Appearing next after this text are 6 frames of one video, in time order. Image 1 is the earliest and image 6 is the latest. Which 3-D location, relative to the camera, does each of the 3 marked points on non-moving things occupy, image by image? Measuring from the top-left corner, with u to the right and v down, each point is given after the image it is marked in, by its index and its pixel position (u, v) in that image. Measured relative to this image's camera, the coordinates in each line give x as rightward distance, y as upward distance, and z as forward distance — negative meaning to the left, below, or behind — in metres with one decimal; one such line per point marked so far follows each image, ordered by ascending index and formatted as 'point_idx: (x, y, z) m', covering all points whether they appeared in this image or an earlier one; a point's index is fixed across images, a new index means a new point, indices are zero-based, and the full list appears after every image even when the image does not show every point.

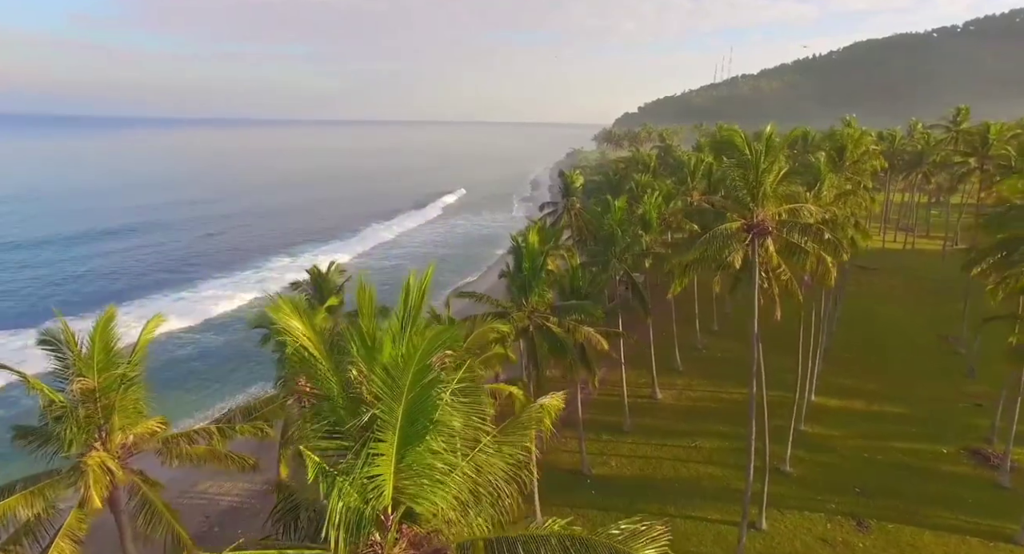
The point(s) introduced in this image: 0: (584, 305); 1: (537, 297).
0: (+1.8, -0.7, +16.1) m
1: (+0.6, -0.5, +16.0) m
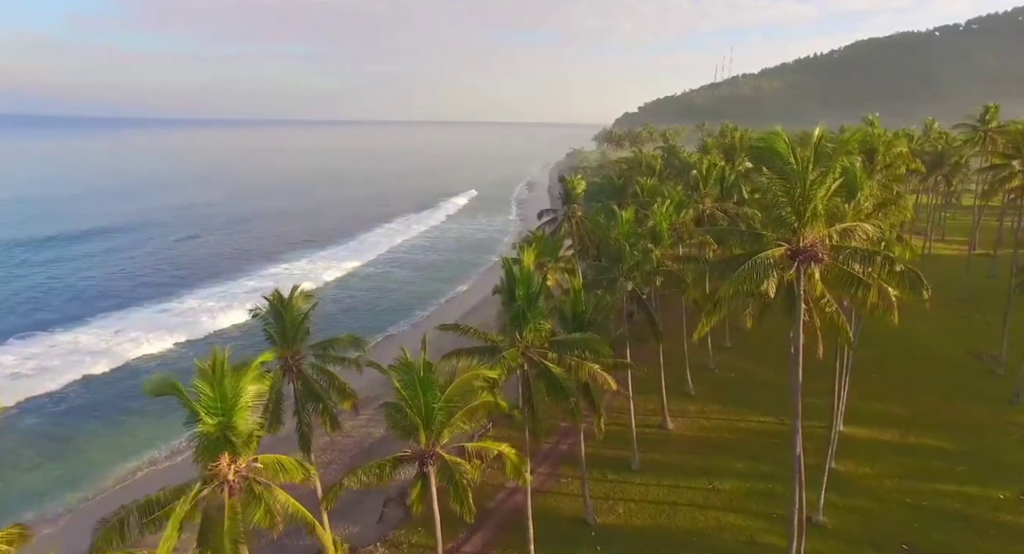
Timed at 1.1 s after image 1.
0: (+1.7, -1.3, +13.7) m
1: (+0.5, -1.1, +13.6) m
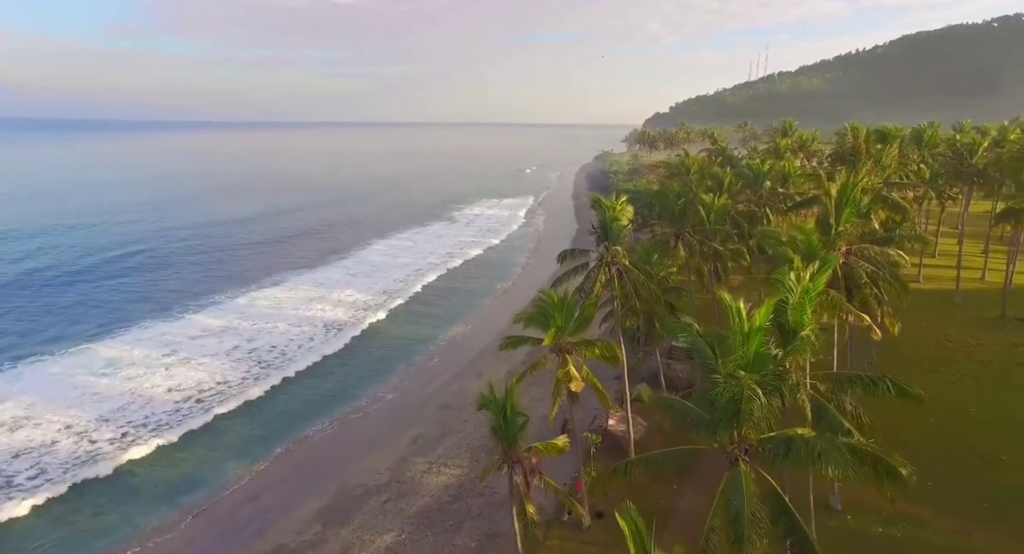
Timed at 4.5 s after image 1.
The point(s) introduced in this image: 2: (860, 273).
0: (+1.1, -3.6, +3.2) m
1: (-0.1, -3.4, +3.1) m
2: (+8.6, +0.1, +15.6) m
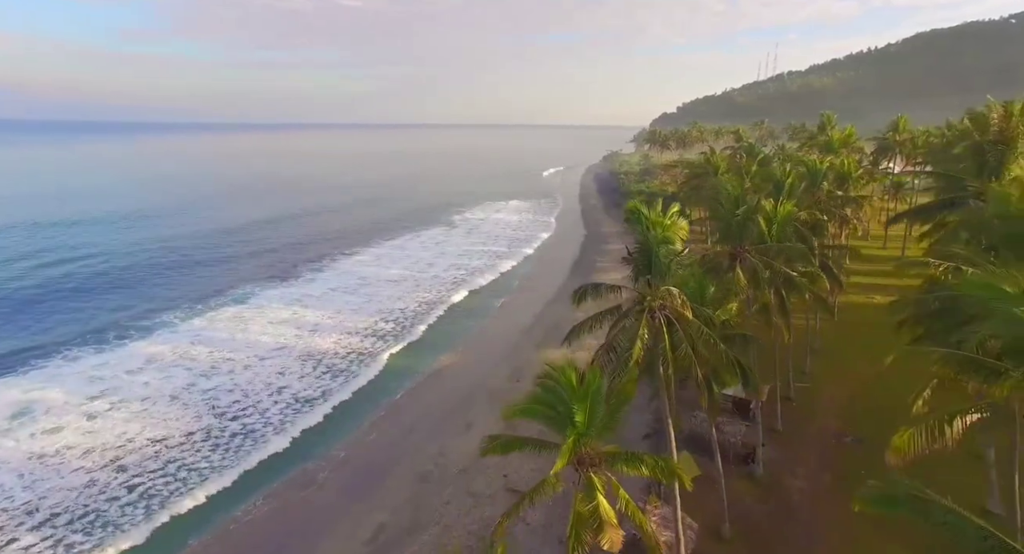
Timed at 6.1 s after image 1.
0: (+0.9, -4.5, -3.3) m
1: (-0.3, -4.3, -3.3) m
2: (+8.5, -0.9, +9.1) m
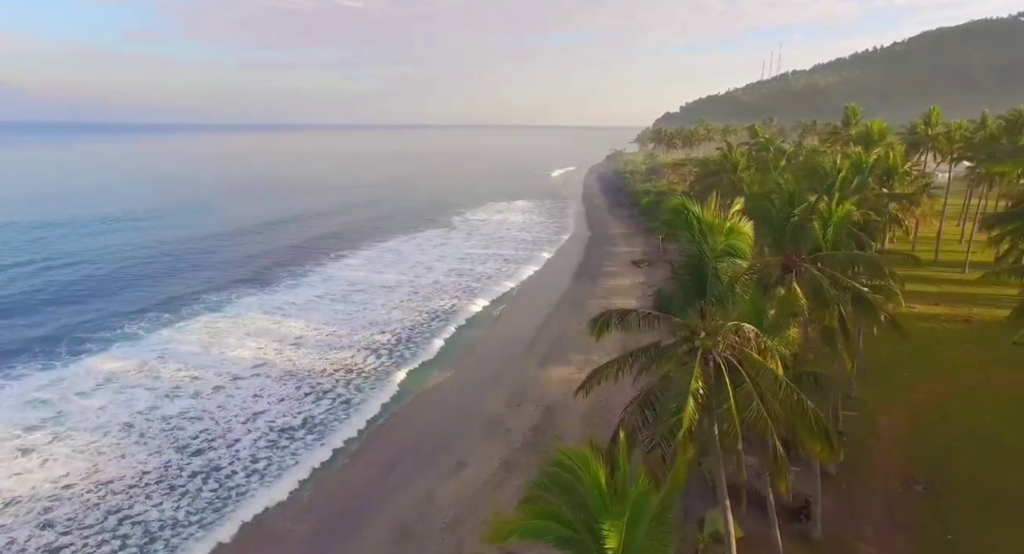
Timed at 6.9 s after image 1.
0: (+0.8, -4.9, -6.9) m
1: (-0.4, -4.7, -6.9) m
2: (+8.4, -1.3, +5.5) m
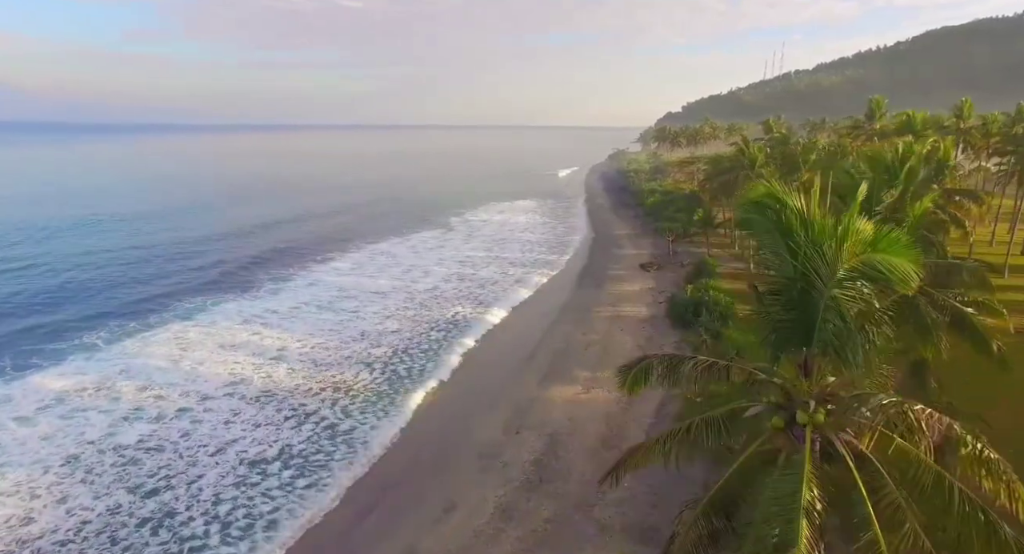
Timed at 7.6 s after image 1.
0: (+0.7, -5.1, -10.1) m
1: (-0.5, -4.9, -10.1) m
2: (+8.3, -1.5, +2.3) m
